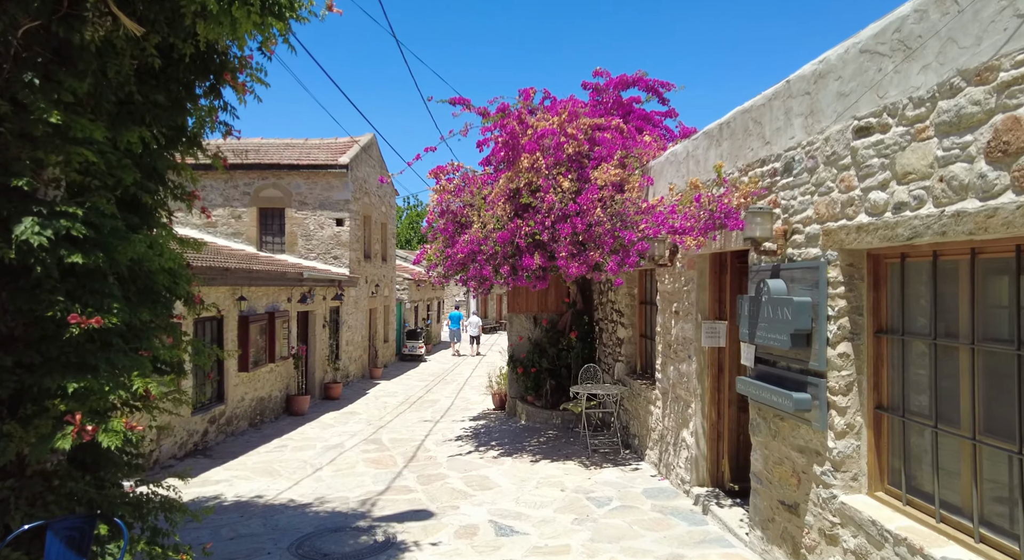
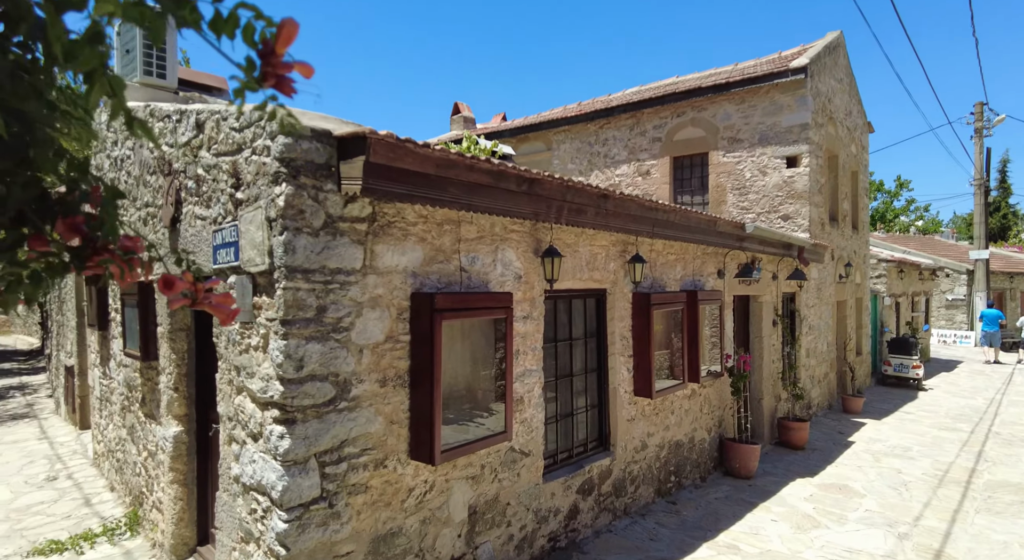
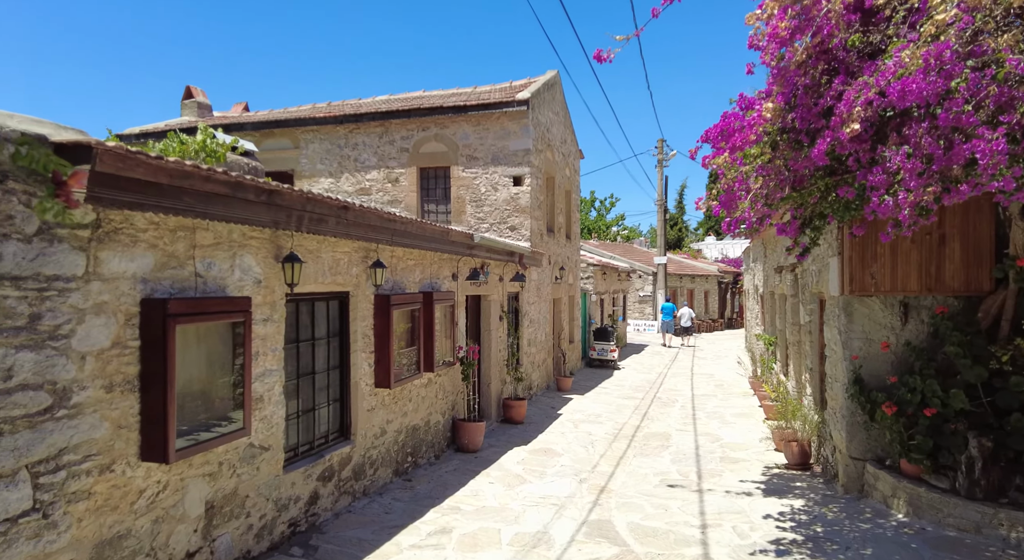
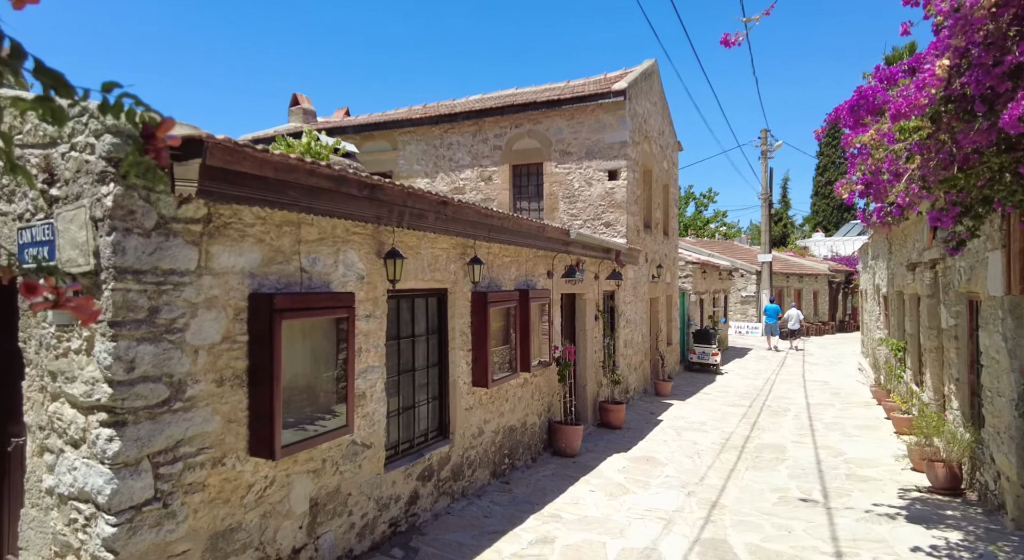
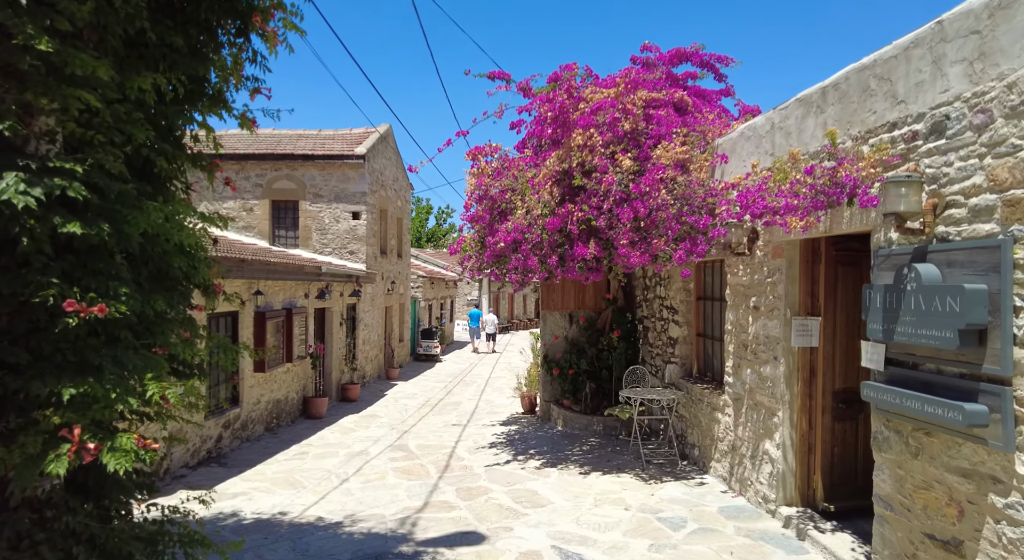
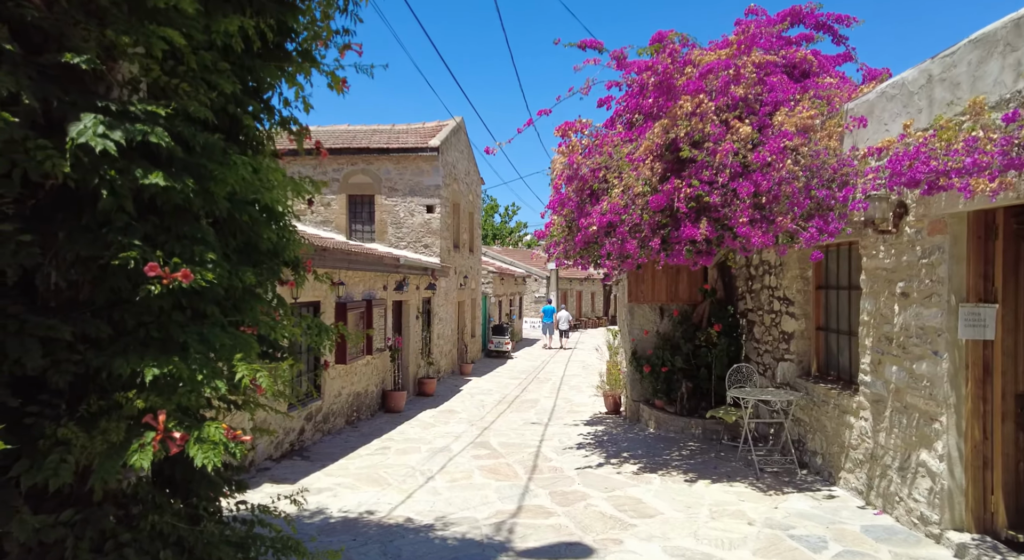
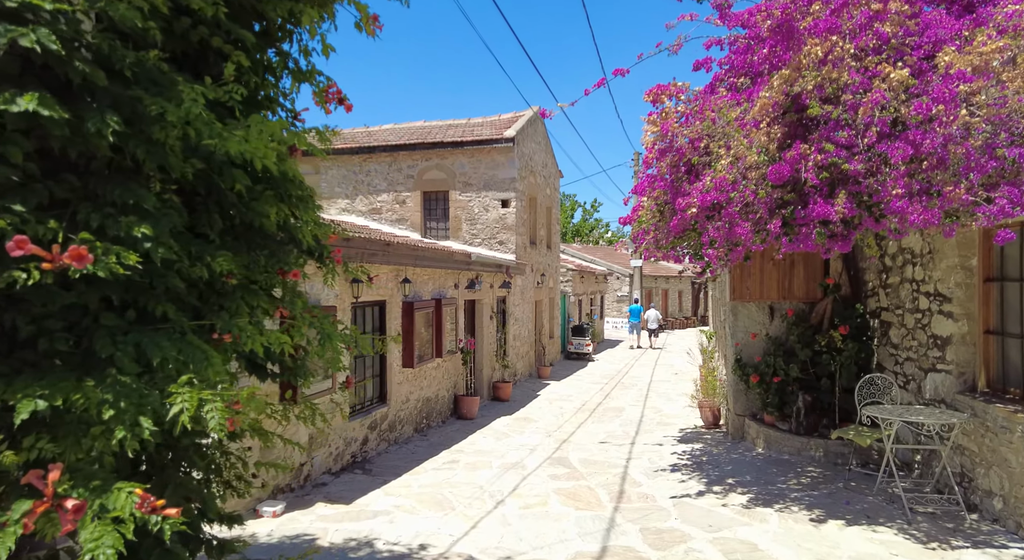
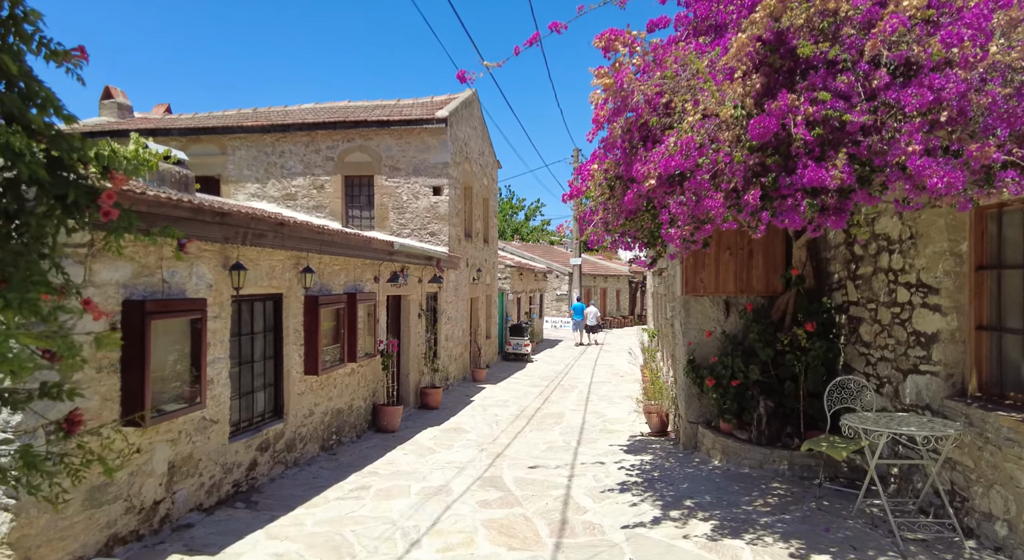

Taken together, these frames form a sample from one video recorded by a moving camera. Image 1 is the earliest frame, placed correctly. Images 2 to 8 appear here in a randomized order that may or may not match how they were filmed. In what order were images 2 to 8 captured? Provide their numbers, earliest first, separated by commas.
5, 6, 7, 8, 3, 4, 2
